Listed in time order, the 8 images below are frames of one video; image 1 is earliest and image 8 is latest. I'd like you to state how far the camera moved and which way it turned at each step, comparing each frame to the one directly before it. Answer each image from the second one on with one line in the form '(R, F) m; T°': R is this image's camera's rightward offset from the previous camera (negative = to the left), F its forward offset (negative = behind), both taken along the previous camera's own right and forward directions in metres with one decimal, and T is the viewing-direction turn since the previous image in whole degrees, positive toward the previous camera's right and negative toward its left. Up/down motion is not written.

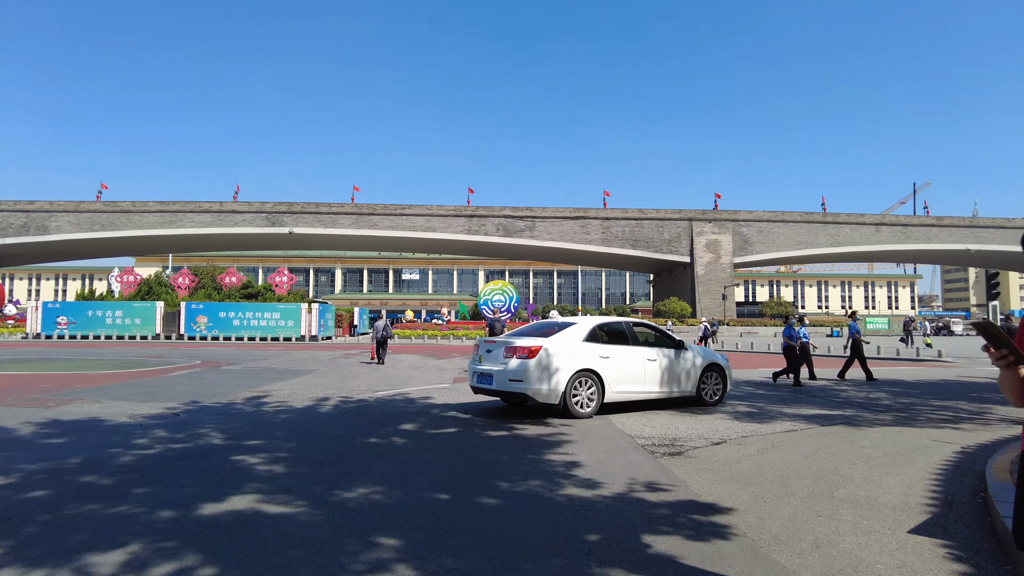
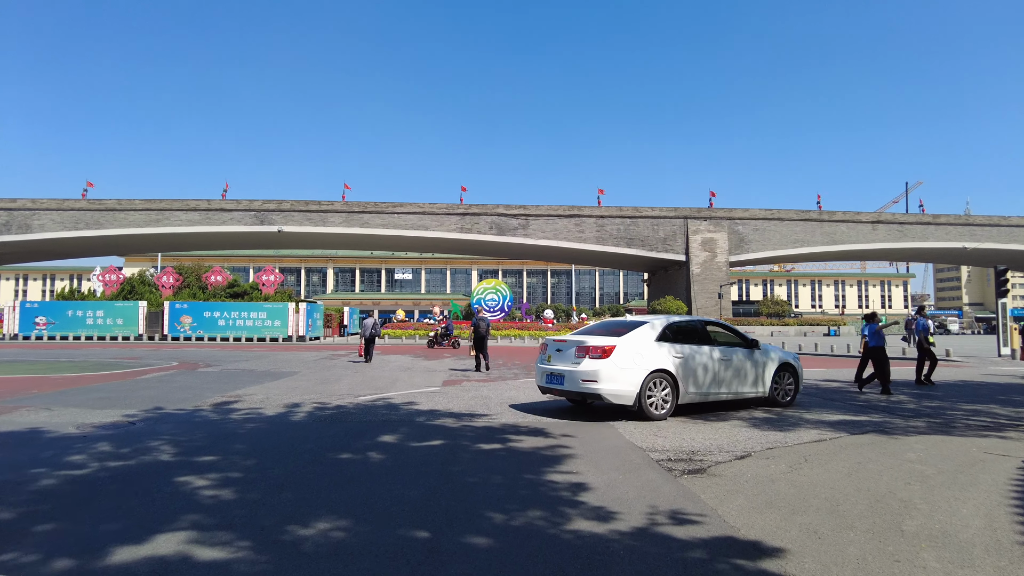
(0.0, +1.0) m; +1°
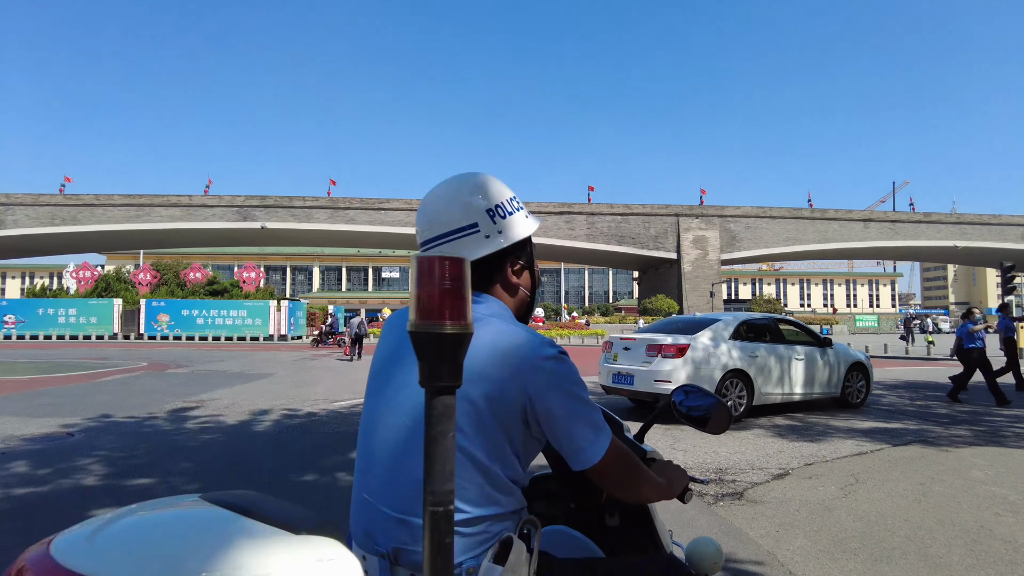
(-0.1, +1.1) m; +1°
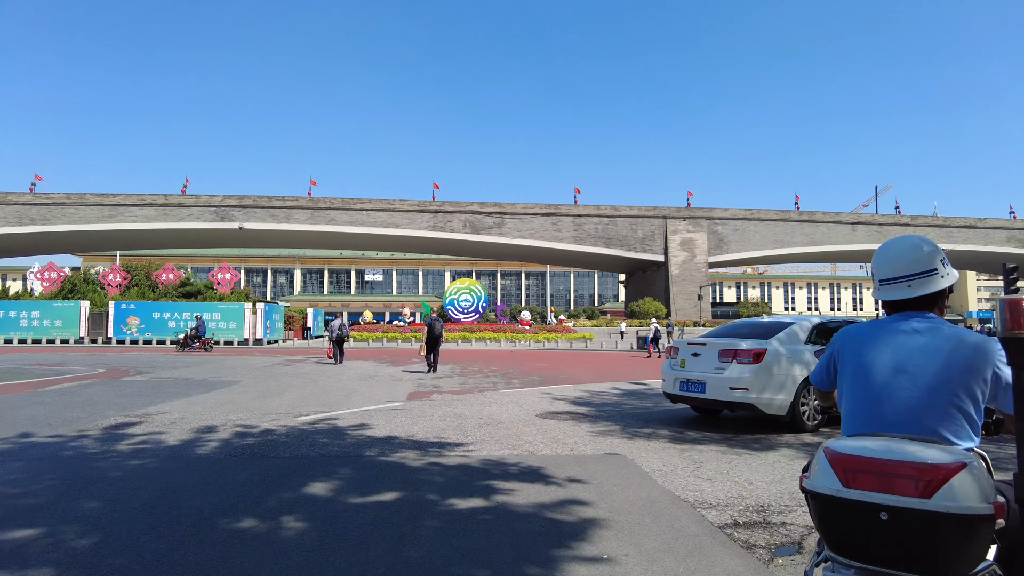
(-0.1, +1.2) m; +1°
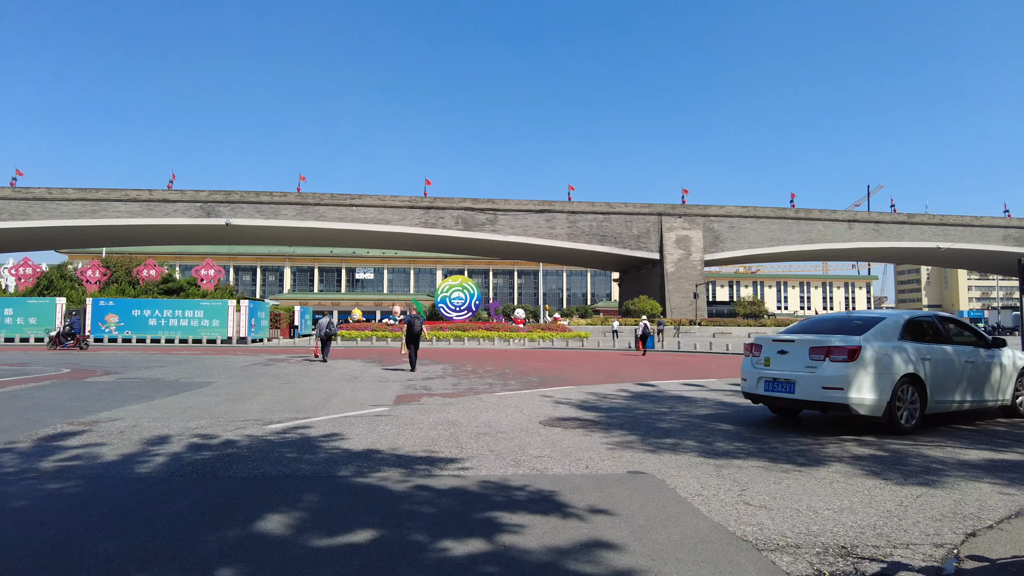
(-0.1, +1.1) m; +1°
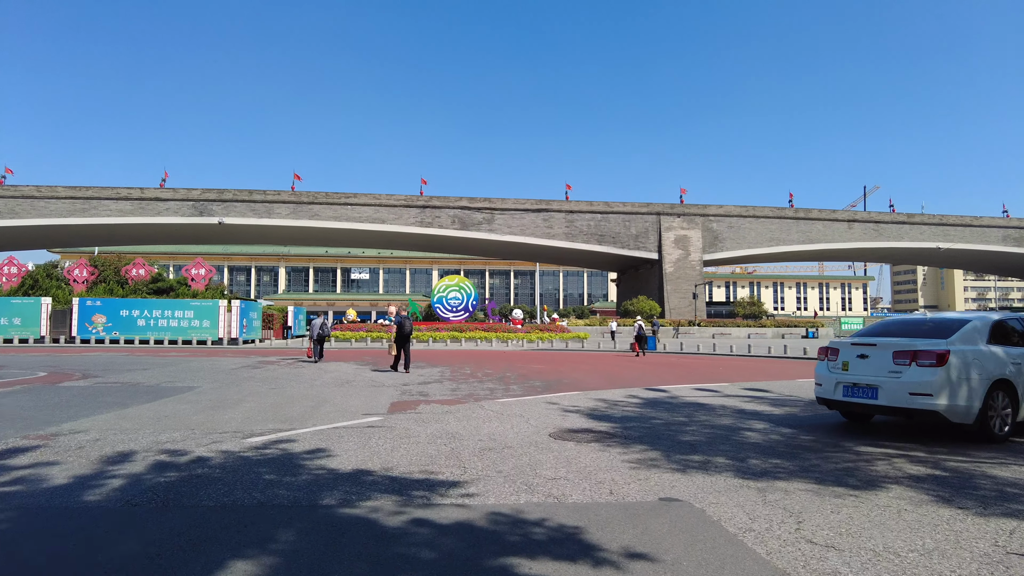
(-0.1, +0.8) m; 0°
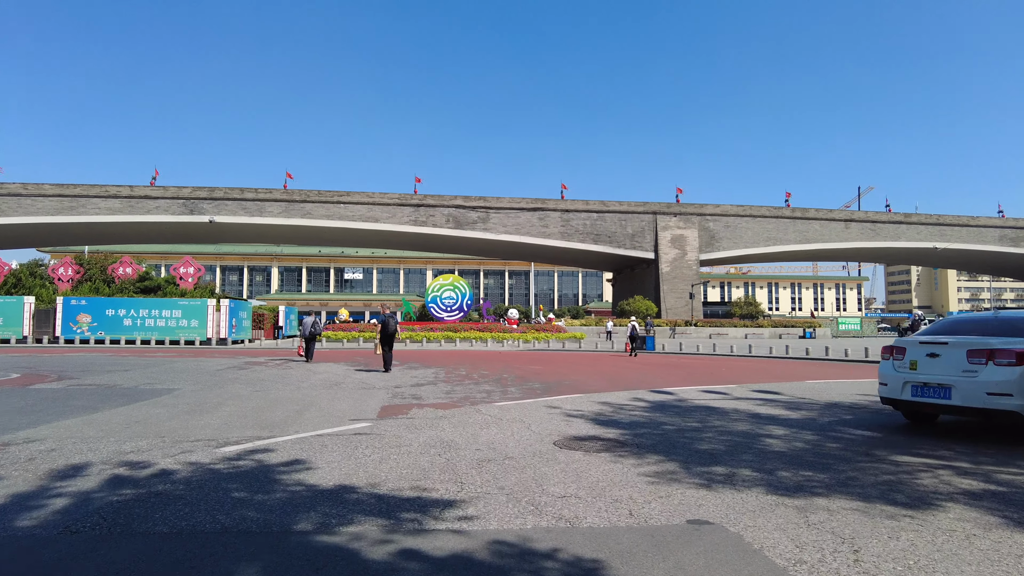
(-0.1, +0.6) m; 0°
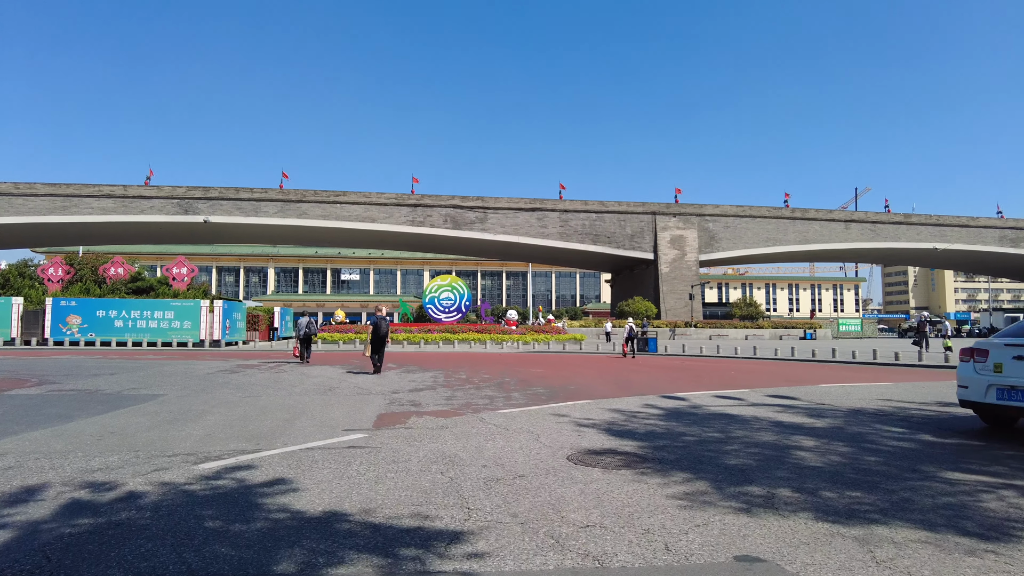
(-0.1, +0.6) m; 0°
